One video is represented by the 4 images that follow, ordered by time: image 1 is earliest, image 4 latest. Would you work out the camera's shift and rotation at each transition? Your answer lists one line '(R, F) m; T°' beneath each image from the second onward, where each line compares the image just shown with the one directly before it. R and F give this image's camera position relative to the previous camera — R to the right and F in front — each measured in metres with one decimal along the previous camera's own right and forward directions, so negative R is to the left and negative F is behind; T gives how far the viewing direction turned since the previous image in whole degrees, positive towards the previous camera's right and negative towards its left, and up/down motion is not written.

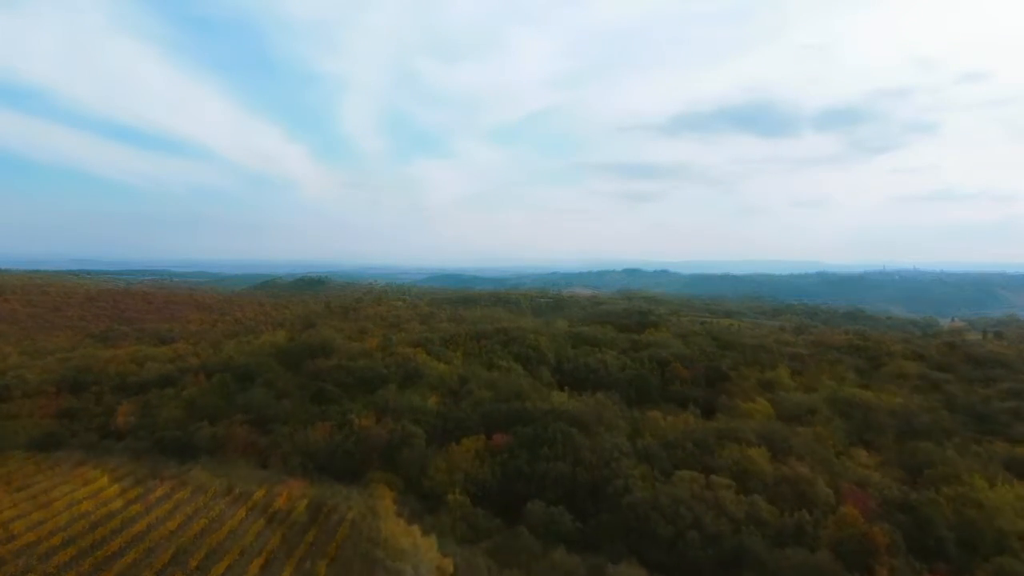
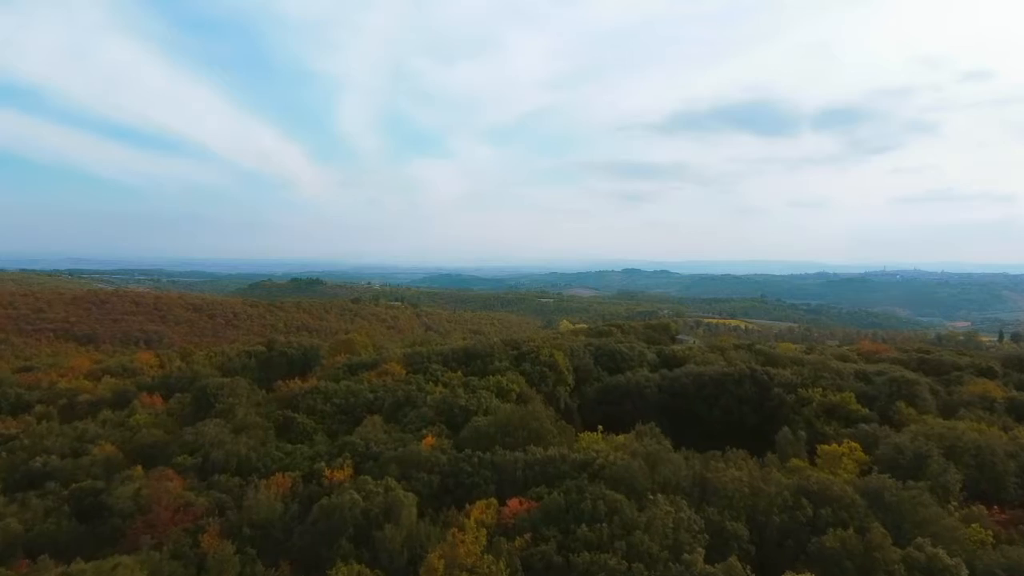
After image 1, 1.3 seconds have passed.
(-0.6, +6.0) m; 0°
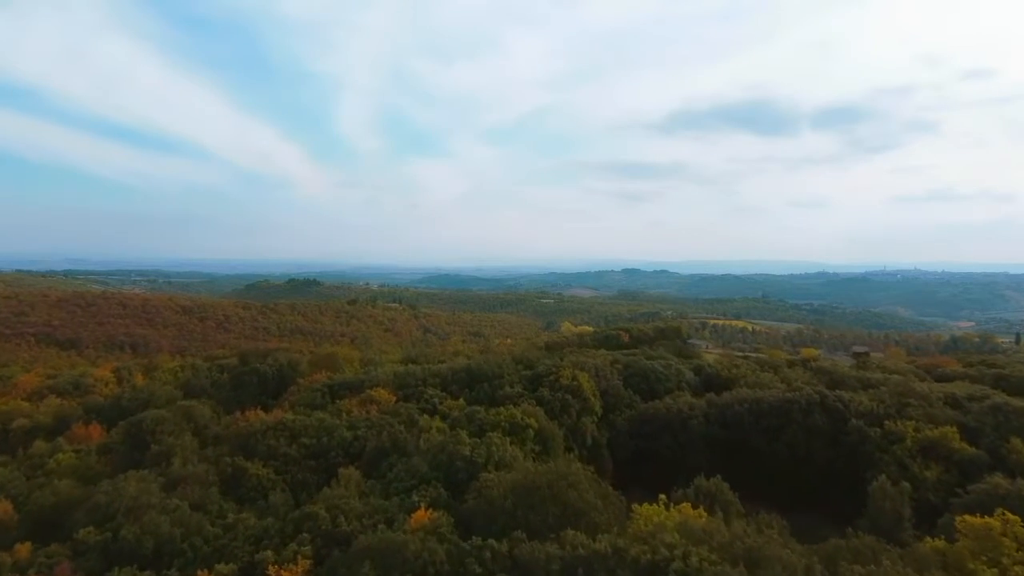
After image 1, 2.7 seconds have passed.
(-0.6, +6.0) m; 0°
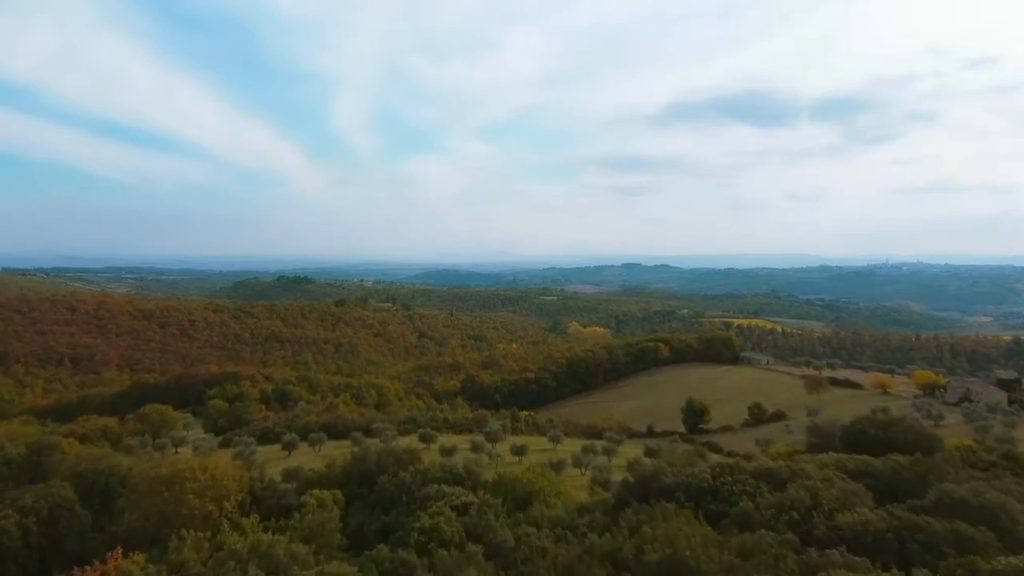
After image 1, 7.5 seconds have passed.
(-2.2, +21.1) m; 0°
